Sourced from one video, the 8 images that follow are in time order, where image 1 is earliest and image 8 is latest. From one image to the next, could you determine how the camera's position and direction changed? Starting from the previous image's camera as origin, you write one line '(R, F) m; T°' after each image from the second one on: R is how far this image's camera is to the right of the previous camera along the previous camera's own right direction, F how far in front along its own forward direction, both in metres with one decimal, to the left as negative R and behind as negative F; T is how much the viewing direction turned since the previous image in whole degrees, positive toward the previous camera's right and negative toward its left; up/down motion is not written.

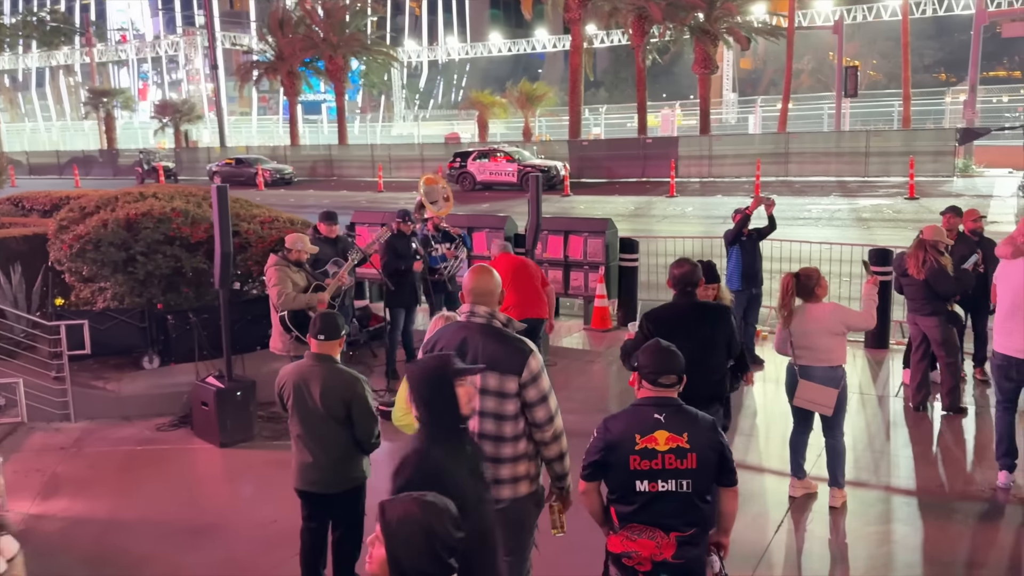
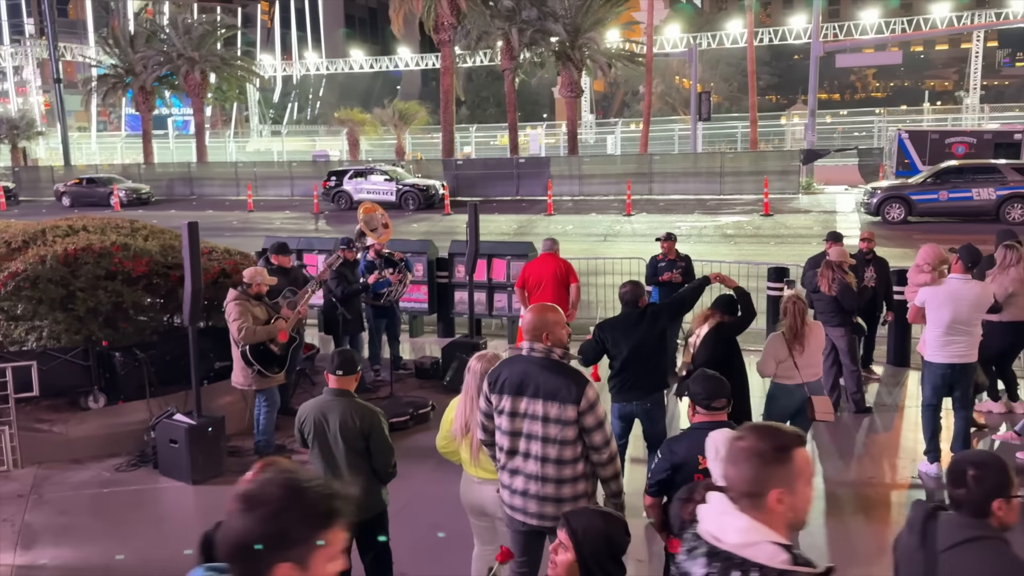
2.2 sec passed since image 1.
(-0.9, -0.3) m; +10°
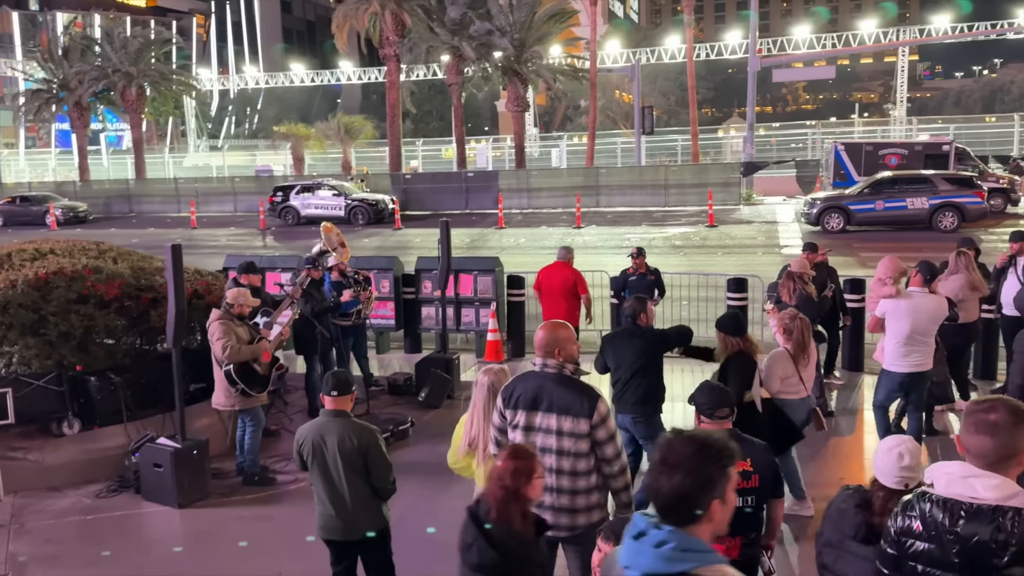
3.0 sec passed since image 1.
(-0.3, -0.1) m; +4°
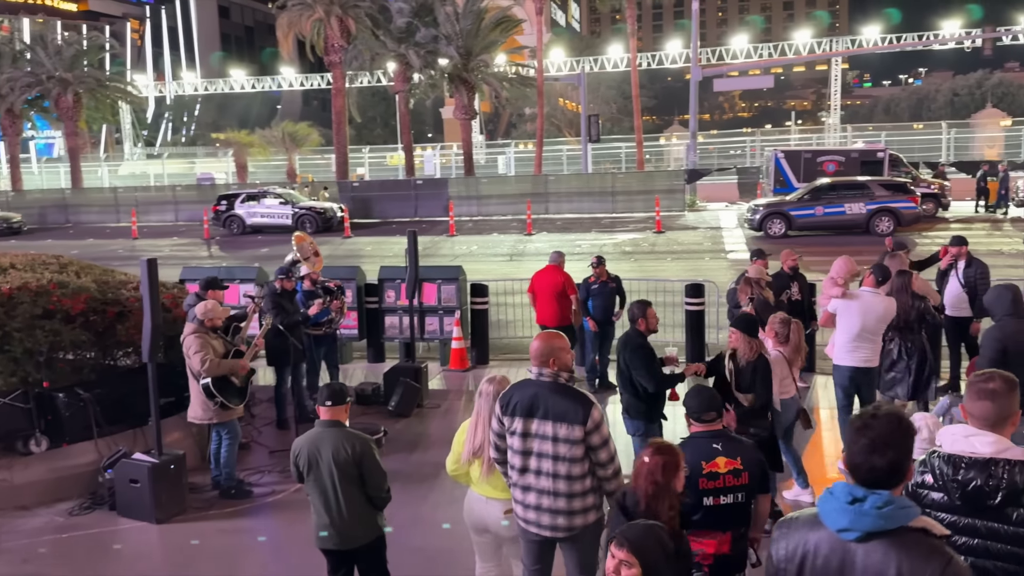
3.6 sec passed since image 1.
(-0.3, -0.1) m; +4°
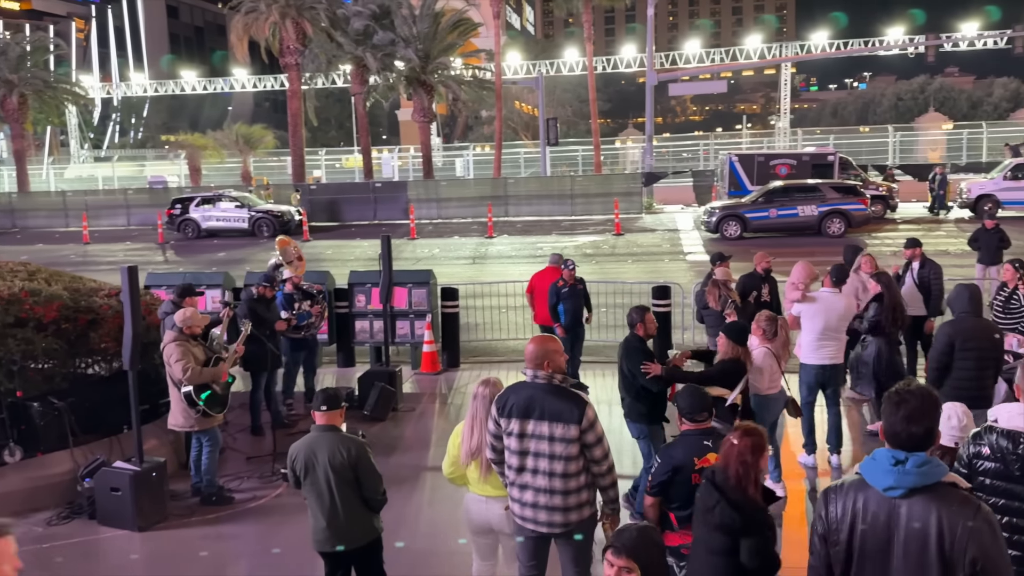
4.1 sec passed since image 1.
(-0.2, -0.1) m; +3°
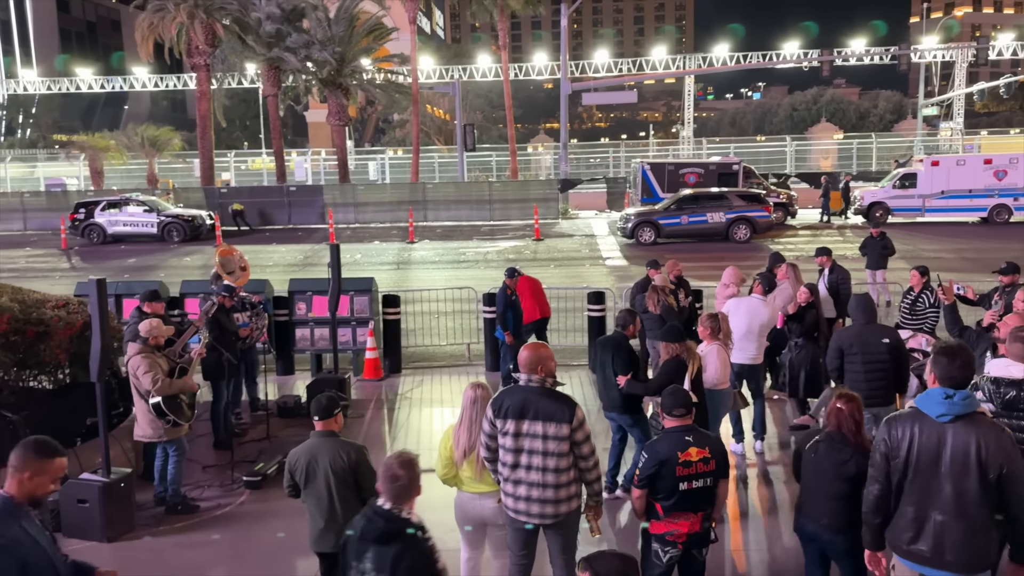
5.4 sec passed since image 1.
(-0.5, -0.3) m; +6°
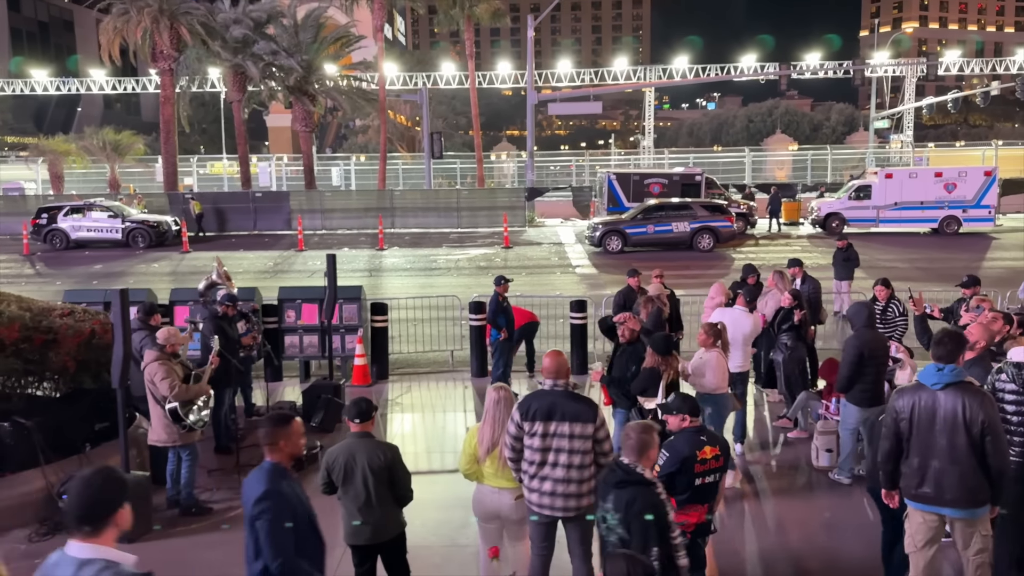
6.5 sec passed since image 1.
(-0.4, -0.4) m; +3°
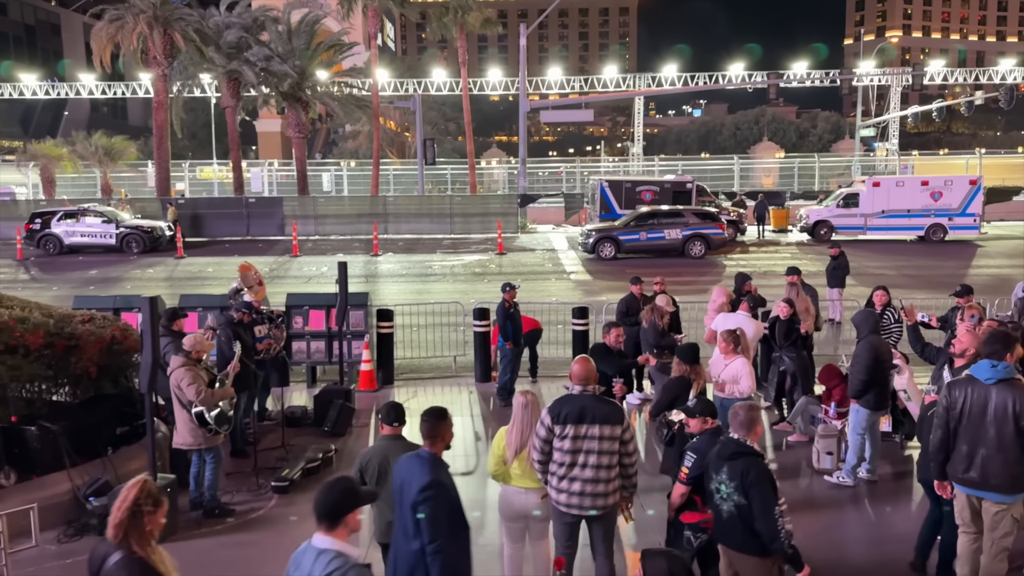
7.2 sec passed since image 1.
(-0.2, -0.2) m; +1°
